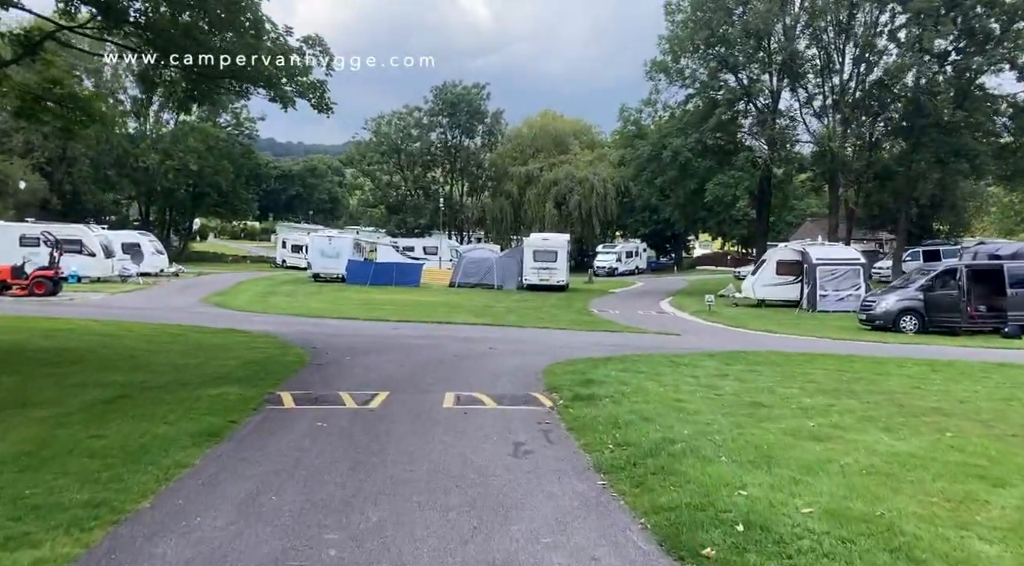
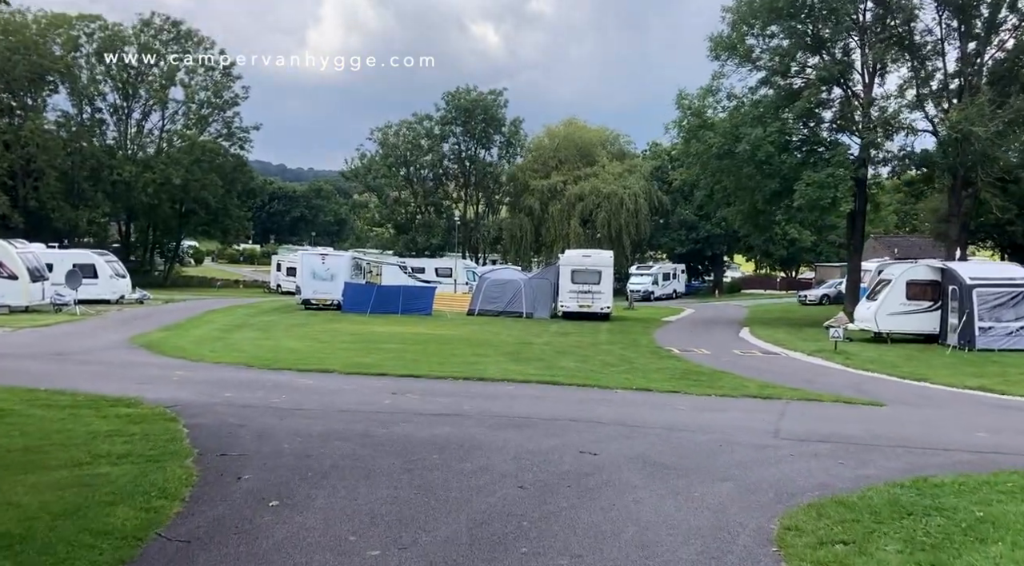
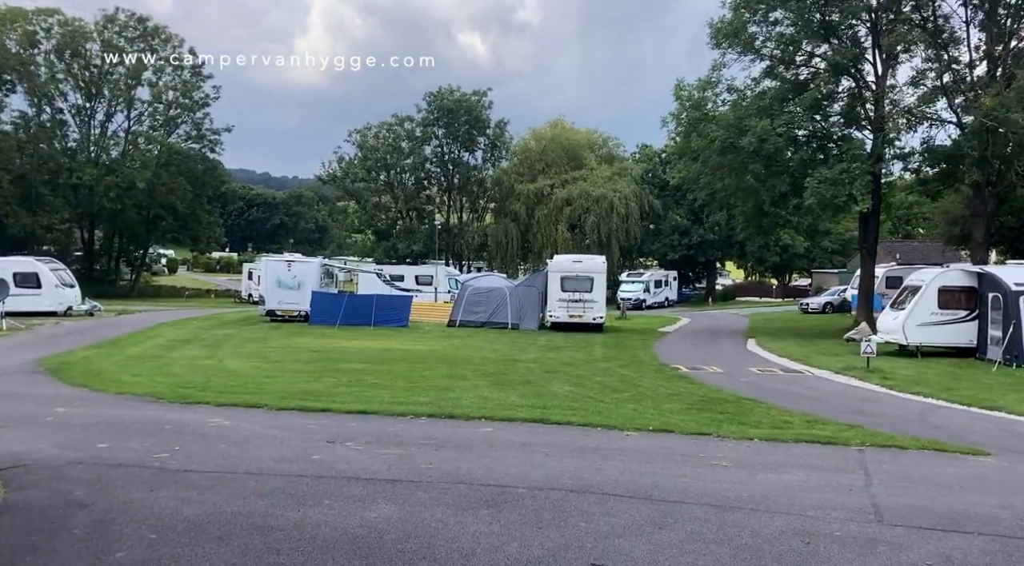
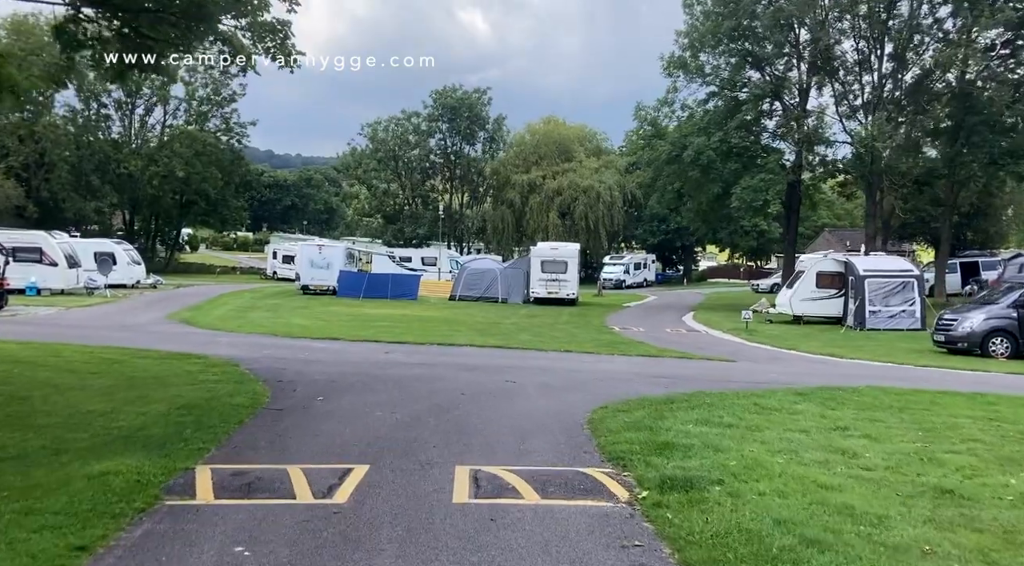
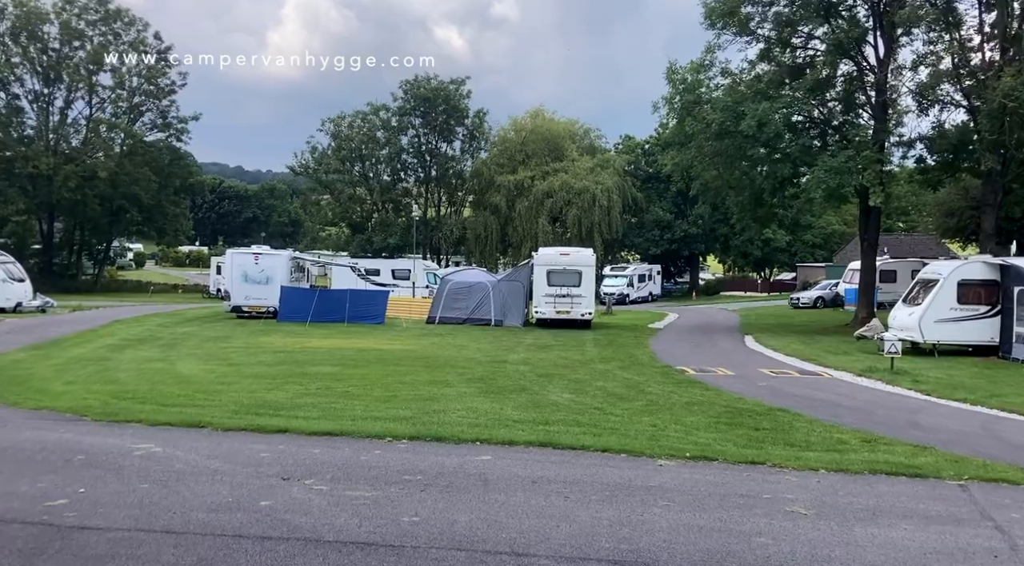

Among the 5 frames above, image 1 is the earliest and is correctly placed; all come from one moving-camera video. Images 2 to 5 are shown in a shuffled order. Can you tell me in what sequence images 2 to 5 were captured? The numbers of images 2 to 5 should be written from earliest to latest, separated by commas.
4, 2, 3, 5
